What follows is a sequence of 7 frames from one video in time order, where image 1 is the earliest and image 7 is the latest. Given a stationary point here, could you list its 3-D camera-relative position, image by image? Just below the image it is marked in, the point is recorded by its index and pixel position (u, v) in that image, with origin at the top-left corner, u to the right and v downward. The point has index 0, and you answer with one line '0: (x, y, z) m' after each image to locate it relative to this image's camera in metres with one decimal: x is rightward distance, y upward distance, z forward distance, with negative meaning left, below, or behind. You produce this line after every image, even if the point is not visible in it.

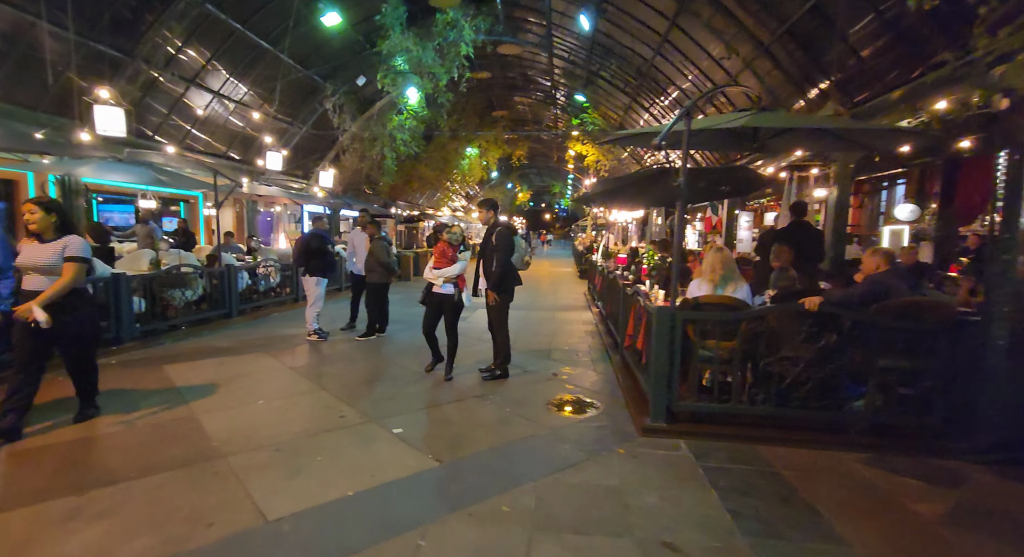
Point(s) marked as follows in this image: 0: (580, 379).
0: (+0.8, -1.2, +5.4) m
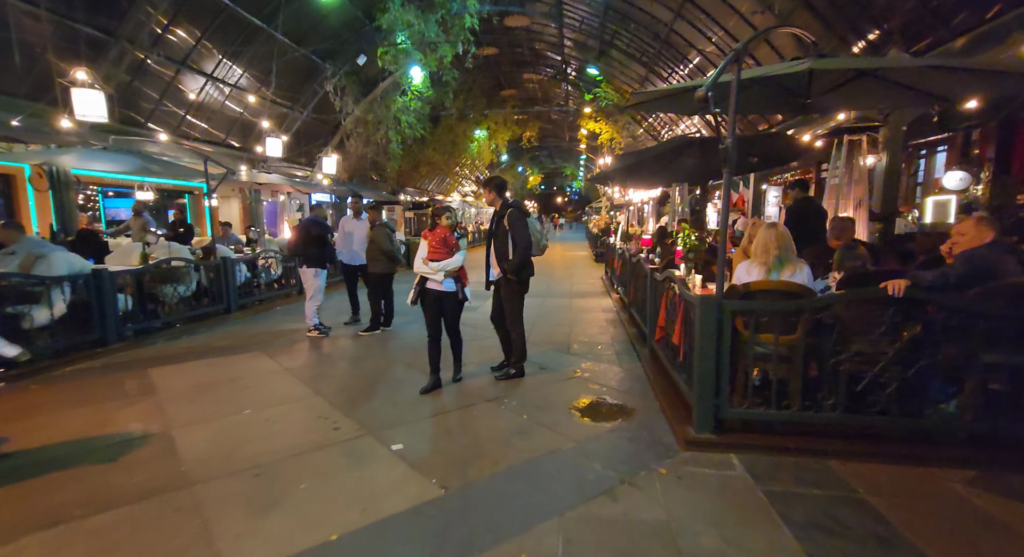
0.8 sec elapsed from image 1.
0: (+0.9, -1.0, +4.8) m
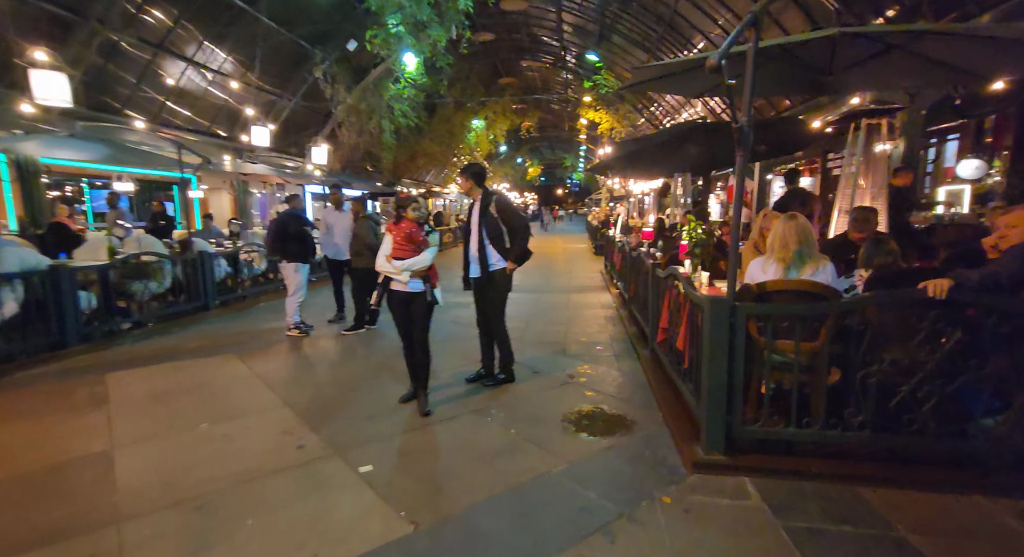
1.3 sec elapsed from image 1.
0: (+0.8, -1.0, +4.4) m
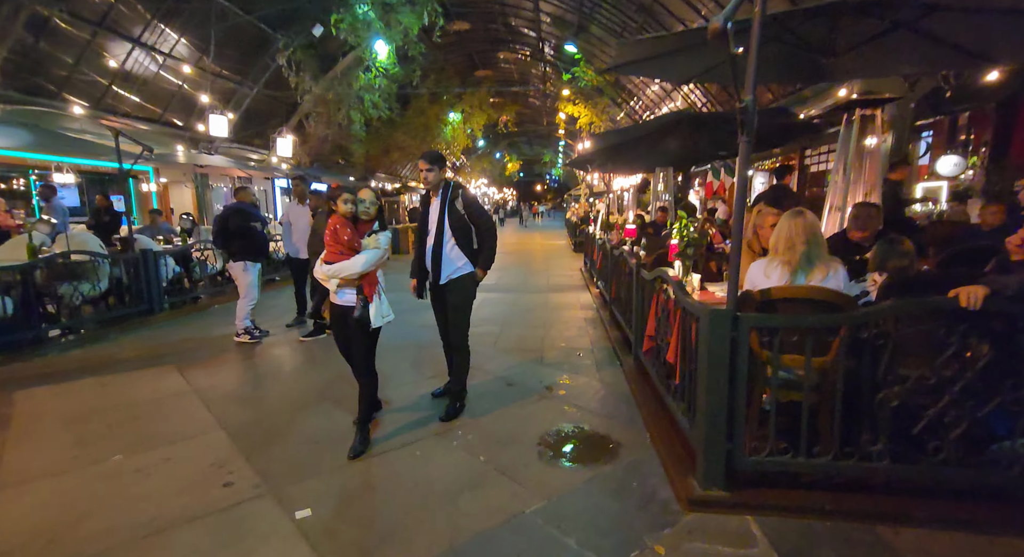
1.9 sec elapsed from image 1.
0: (+0.6, -1.0, +4.0) m
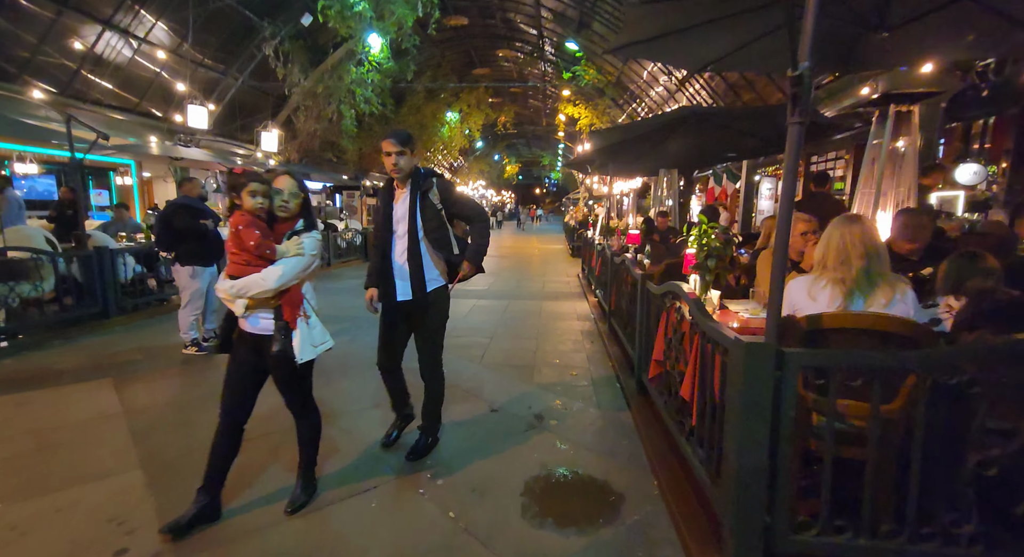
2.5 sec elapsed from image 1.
0: (+0.5, -1.1, +3.5) m
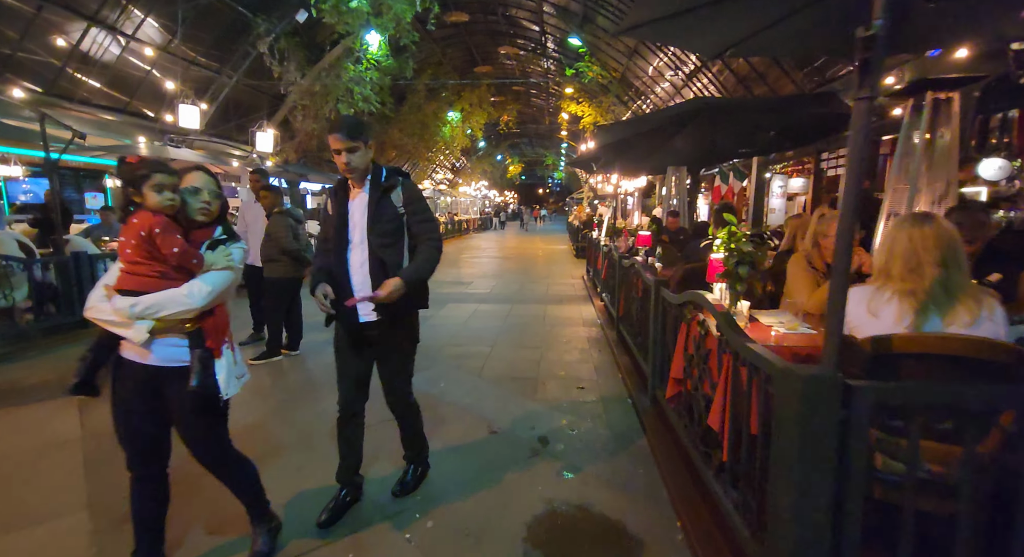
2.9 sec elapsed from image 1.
0: (+0.5, -1.1, +3.1) m
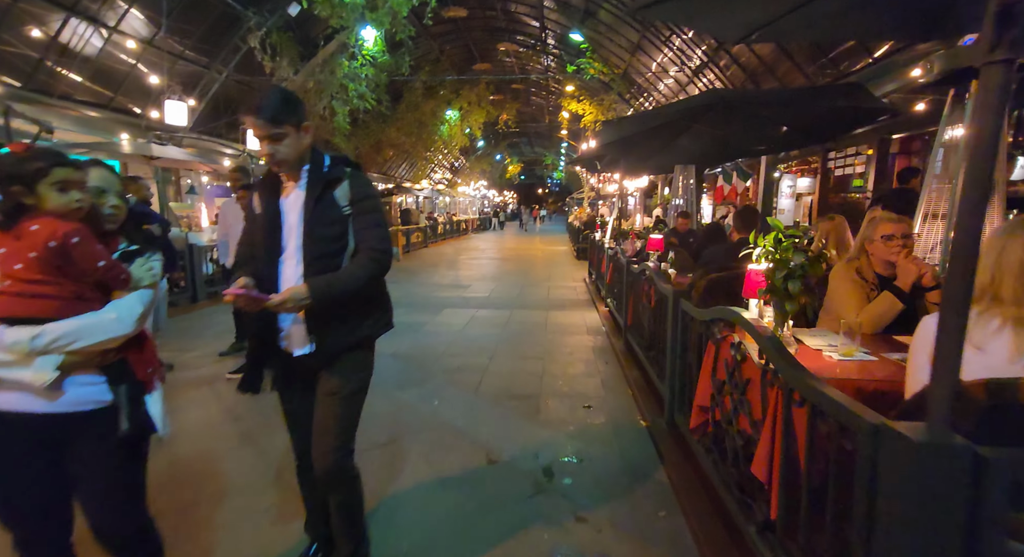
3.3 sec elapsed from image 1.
0: (+0.5, -1.2, +2.7) m
